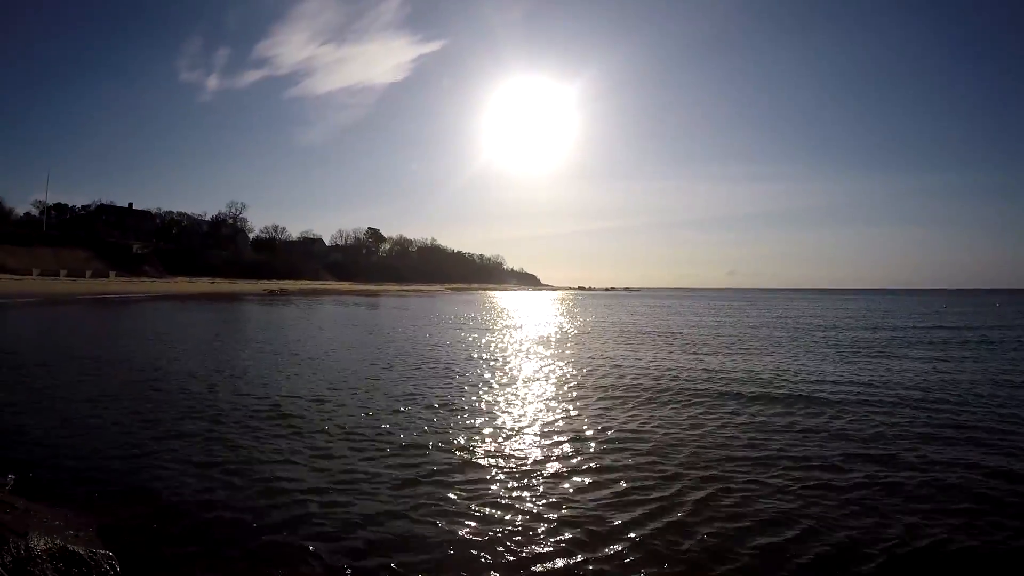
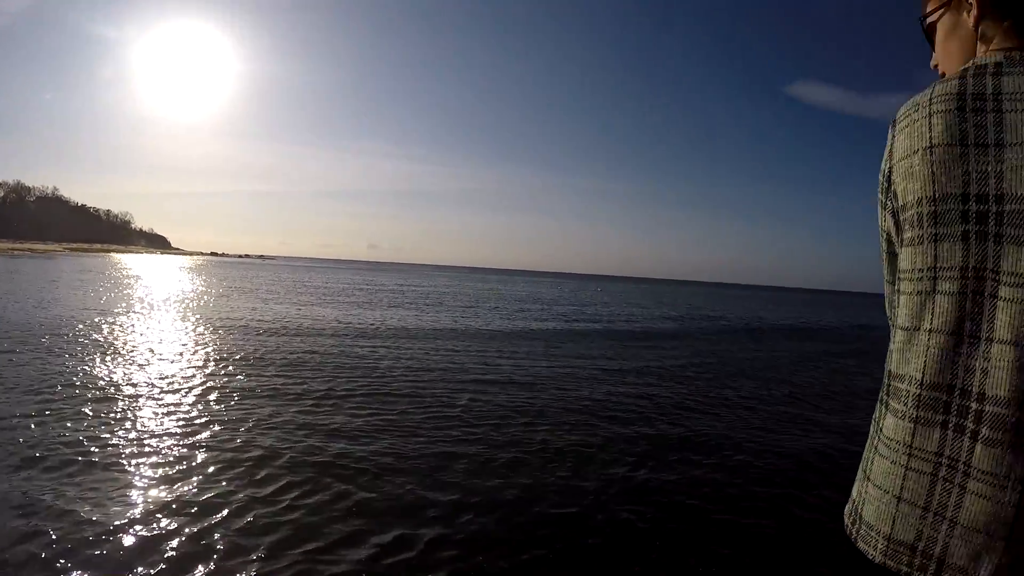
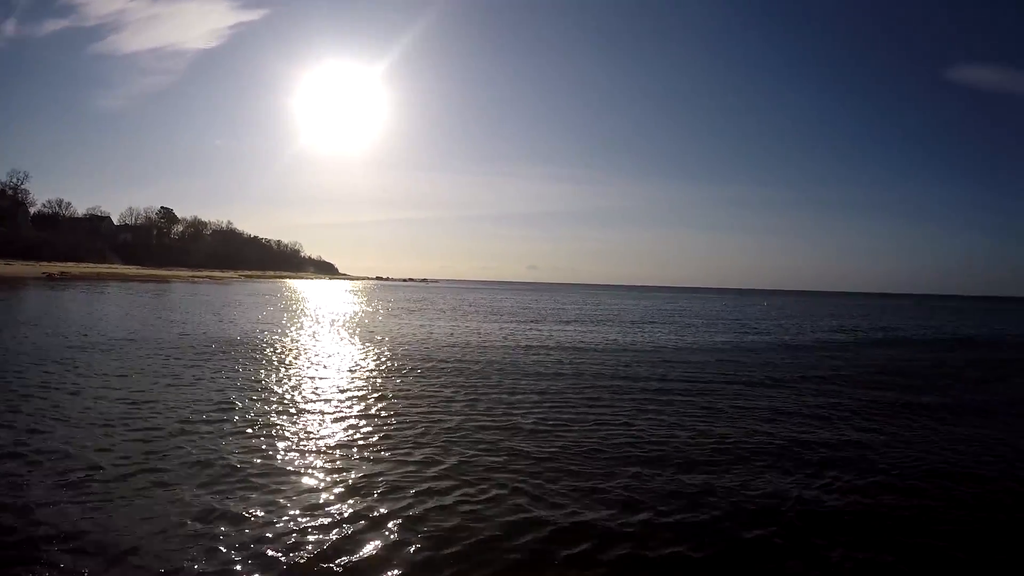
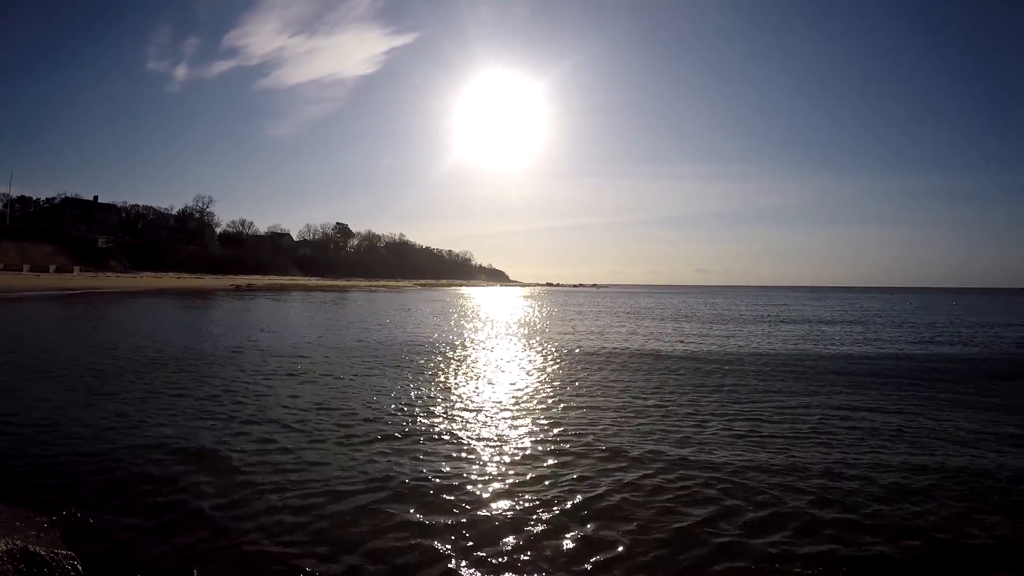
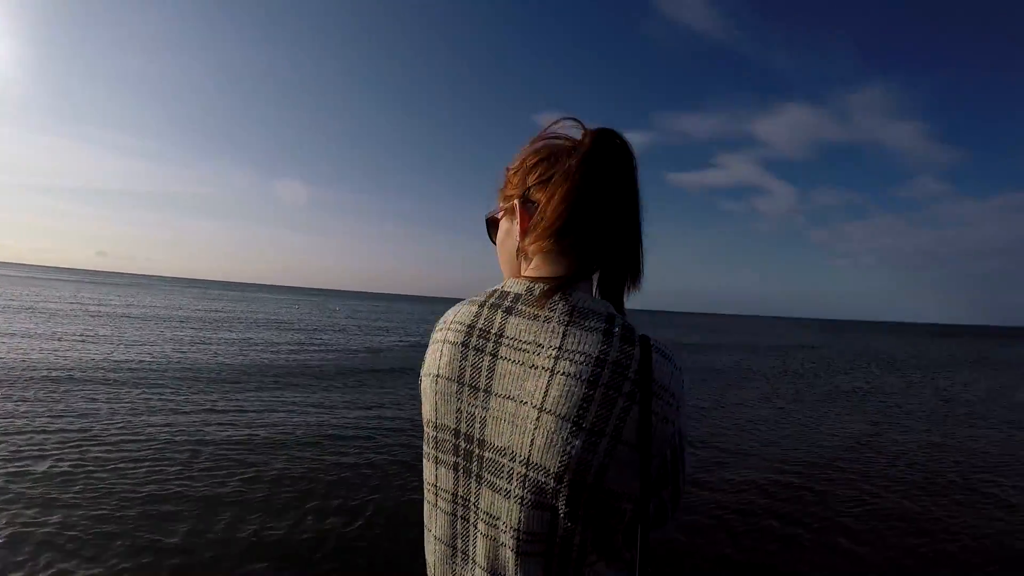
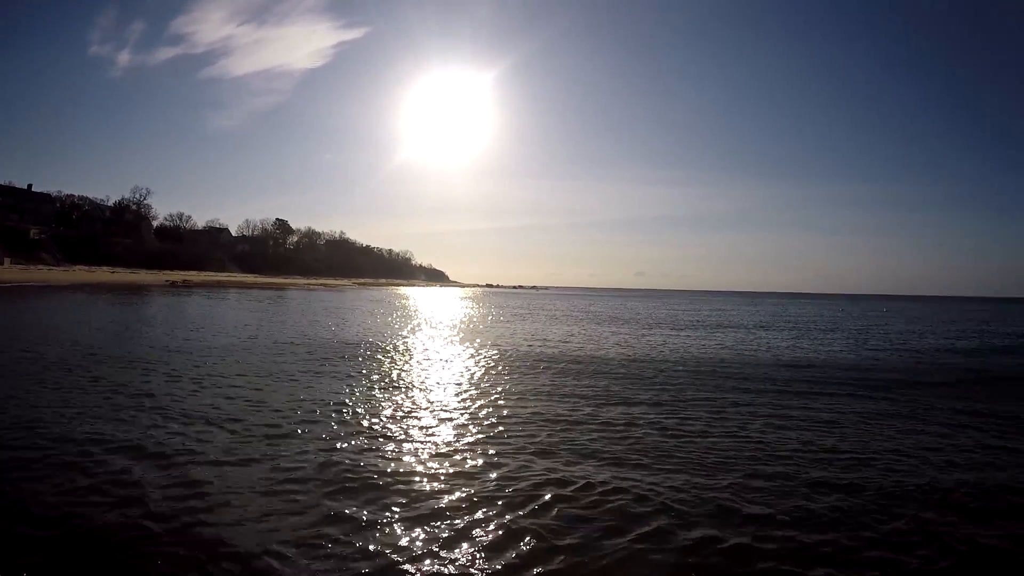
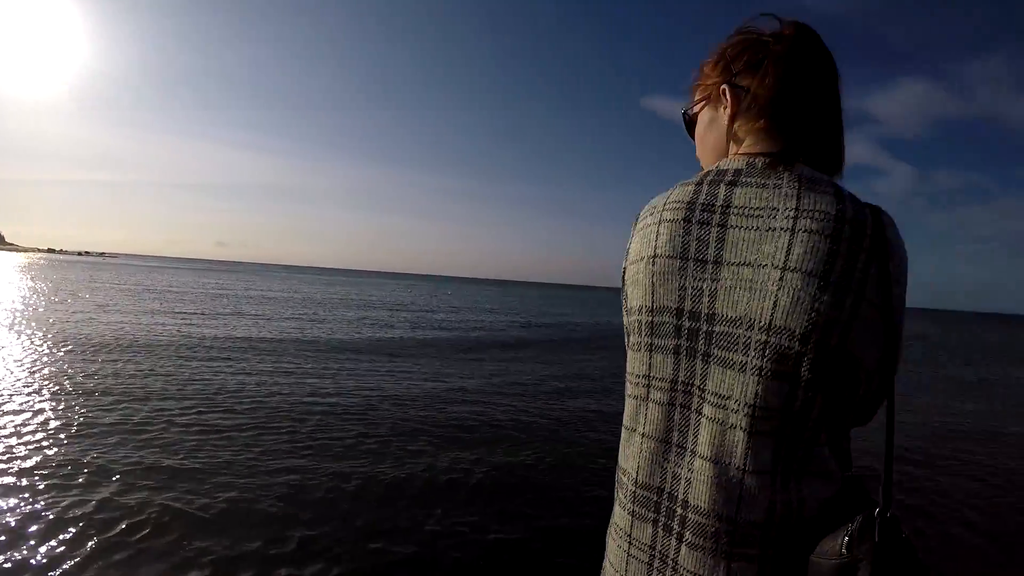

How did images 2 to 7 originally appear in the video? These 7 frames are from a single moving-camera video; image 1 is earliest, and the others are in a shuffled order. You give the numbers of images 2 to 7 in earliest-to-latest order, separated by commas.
4, 6, 3, 2, 7, 5
